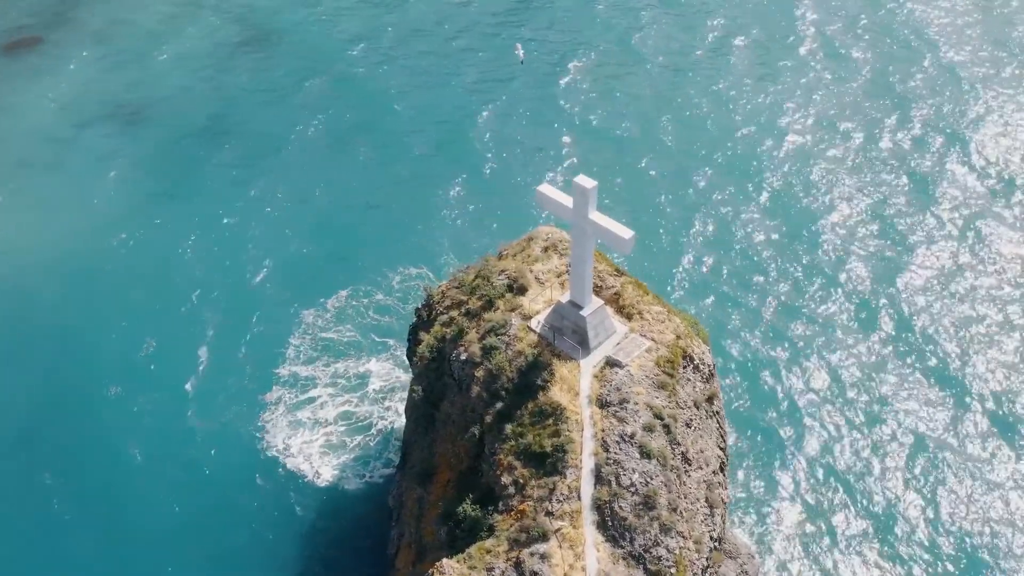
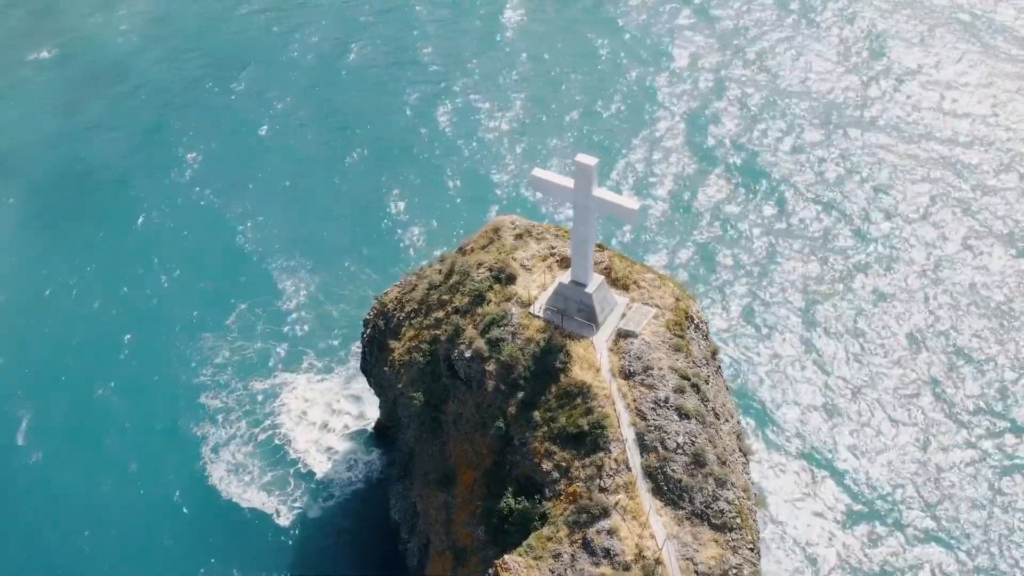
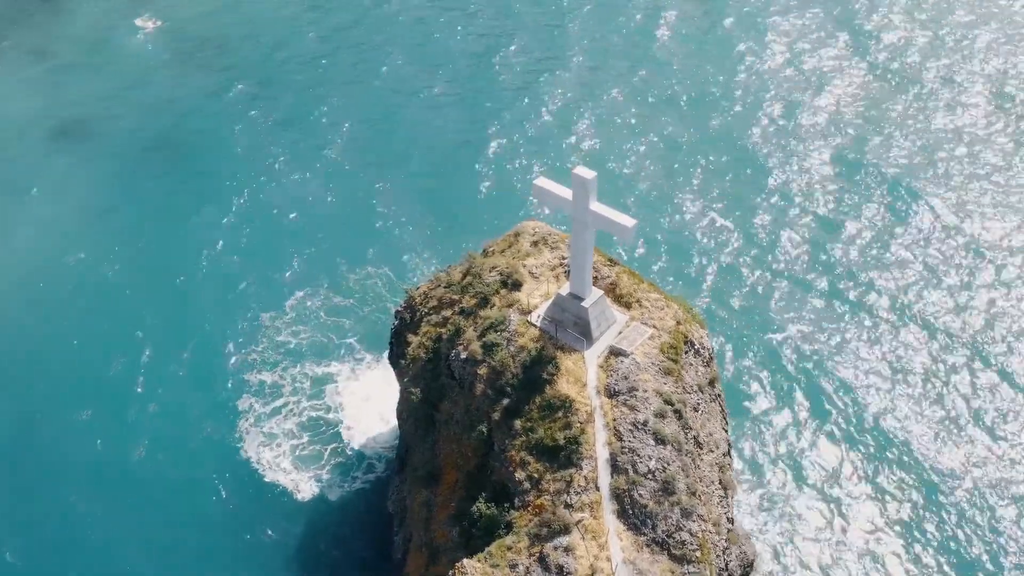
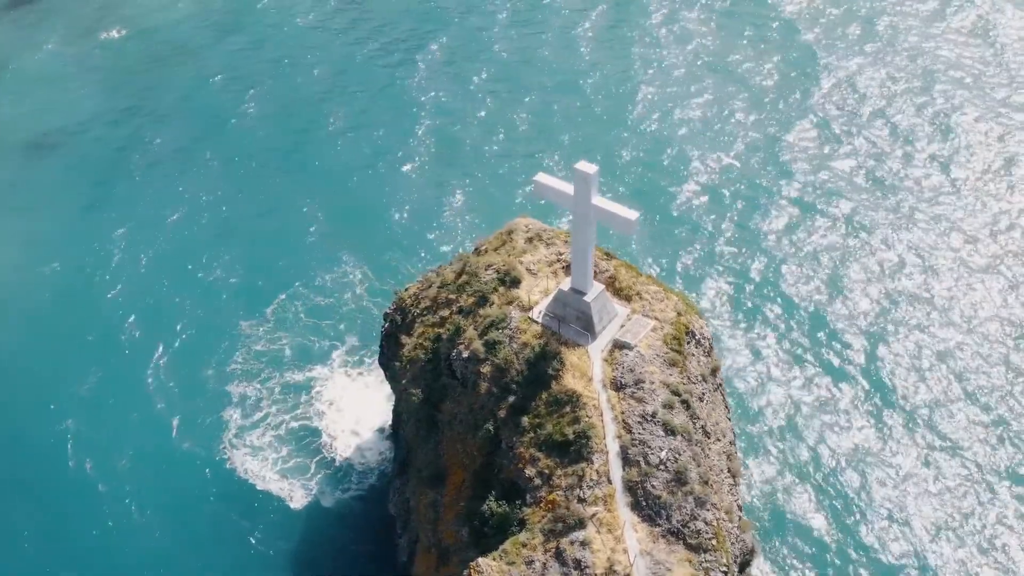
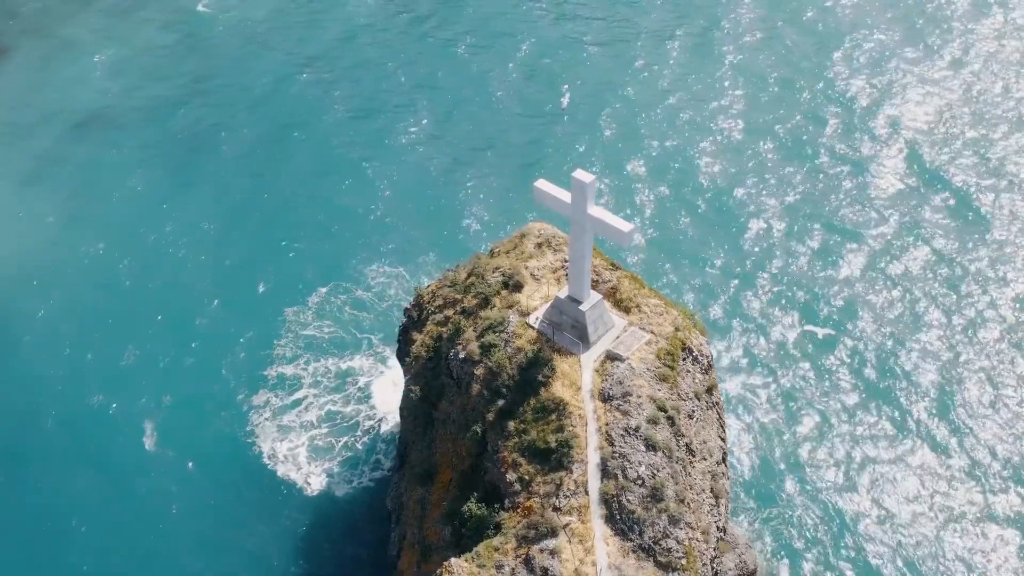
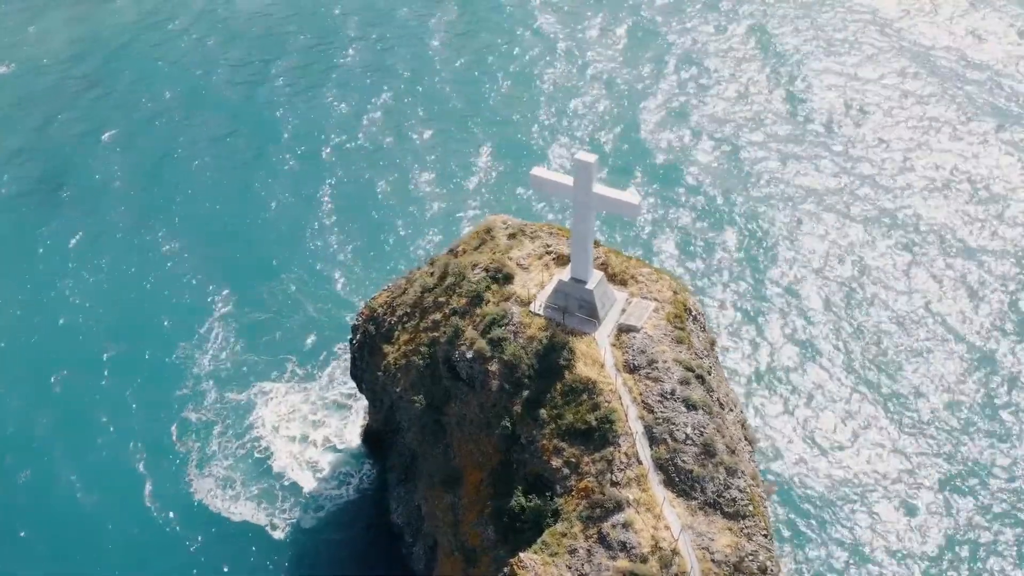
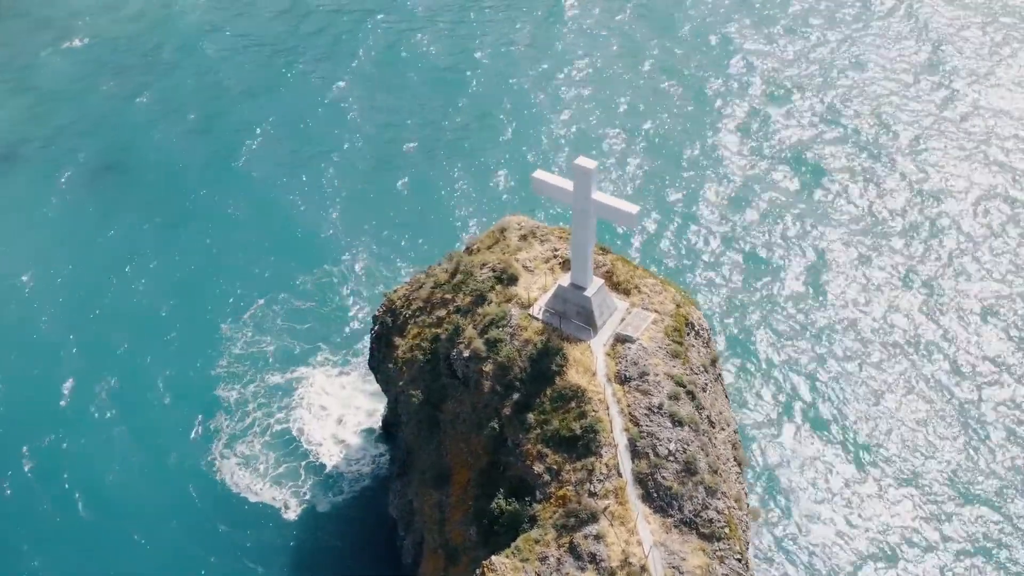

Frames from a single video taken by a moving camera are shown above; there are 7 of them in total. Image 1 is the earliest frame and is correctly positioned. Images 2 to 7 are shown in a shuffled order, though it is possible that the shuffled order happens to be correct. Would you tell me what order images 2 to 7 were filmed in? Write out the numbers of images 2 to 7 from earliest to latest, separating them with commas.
5, 3, 4, 7, 2, 6
